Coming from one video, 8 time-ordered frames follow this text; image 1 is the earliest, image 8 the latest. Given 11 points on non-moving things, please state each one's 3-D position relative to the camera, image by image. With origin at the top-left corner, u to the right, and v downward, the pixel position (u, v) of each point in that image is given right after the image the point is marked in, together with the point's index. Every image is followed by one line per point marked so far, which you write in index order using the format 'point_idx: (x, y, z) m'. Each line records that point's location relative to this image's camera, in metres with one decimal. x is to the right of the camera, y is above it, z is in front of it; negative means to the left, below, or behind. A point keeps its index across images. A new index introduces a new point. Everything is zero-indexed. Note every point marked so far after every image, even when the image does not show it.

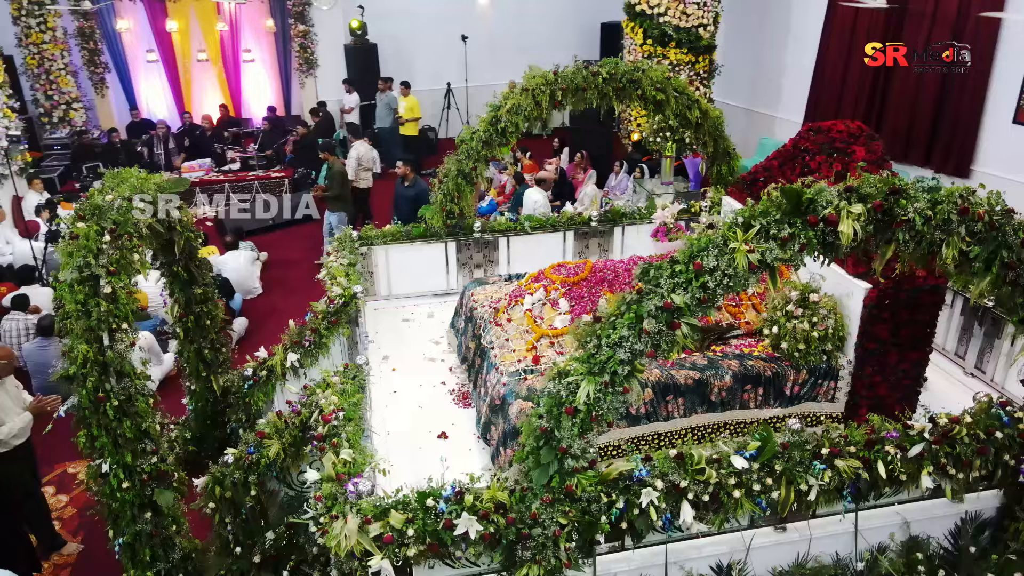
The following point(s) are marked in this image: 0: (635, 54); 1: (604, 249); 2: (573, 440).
0: (+1.9, +3.7, +11.7) m
1: (+0.9, +0.4, +7.1) m
2: (+0.3, -0.7, +3.2) m
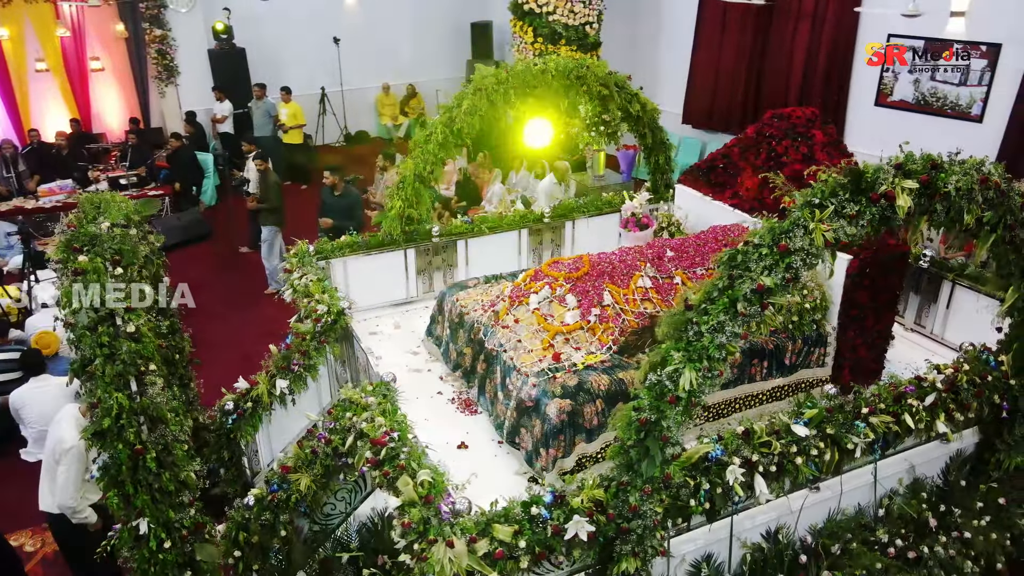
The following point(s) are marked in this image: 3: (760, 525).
0: (+0.2, +3.8, +11.9) m
1: (+0.4, +0.4, +7.2) m
2: (+0.7, -0.6, +3.3) m
3: (+1.4, -1.3, +4.2) m
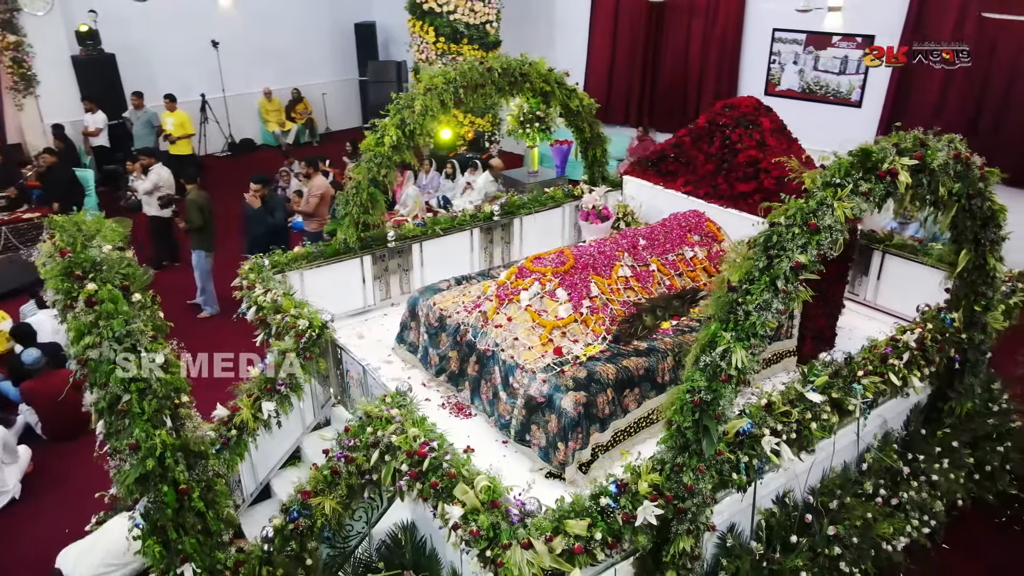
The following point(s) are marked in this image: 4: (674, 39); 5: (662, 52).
0: (-1.3, +3.7, +11.8) m
1: (-0.1, +0.5, +7.2) m
2: (+1.0, -0.5, +3.4) m
3: (+1.6, -1.2, +4.4) m
4: (+2.5, +3.9, +11.6) m
5: (+2.4, +3.8, +11.8) m
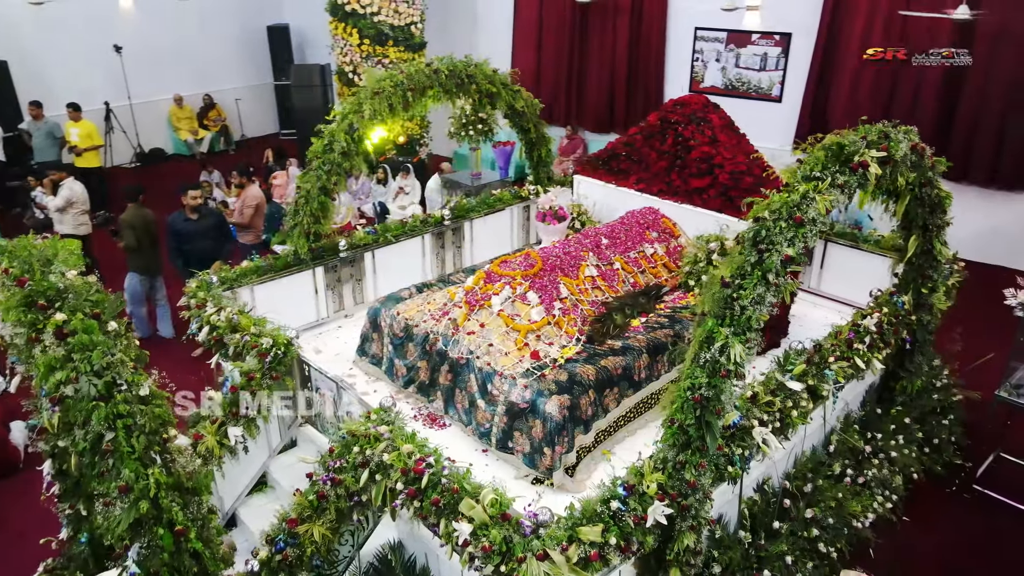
0: (-2.5, +3.6, +11.5) m
1: (-0.5, +0.4, +7.1) m
2: (+1.0, -0.5, +3.4) m
3: (+1.5, -1.2, +4.5) m
4: (+1.4, +4.0, +11.7) m
5: (+1.2, +3.8, +12.0) m
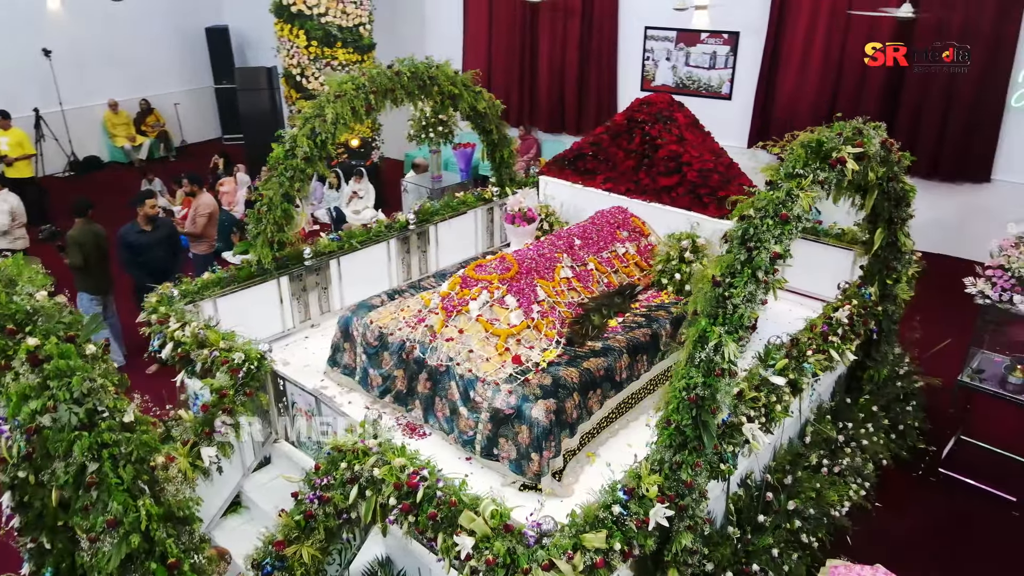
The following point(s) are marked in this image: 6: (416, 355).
0: (-3.2, +3.5, +11.2) m
1: (-0.8, +0.4, +7.0) m
2: (+1.0, -0.5, +3.4) m
3: (+1.4, -1.1, +4.6) m
4: (+0.6, +4.0, +11.7) m
5: (+0.4, +3.8, +12.0) m
6: (-0.6, -0.4, +4.9) m
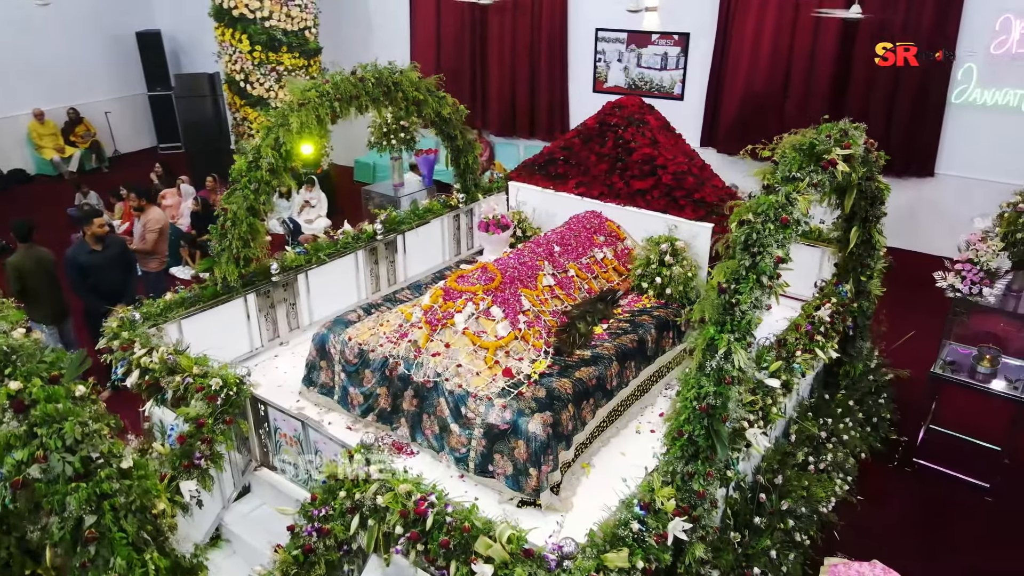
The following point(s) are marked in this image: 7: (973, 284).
0: (-3.9, +3.3, +10.8) m
1: (-1.1, +0.2, +6.8) m
2: (+1.0, -0.5, +3.4) m
3: (+1.4, -1.2, +4.6) m
4: (-0.2, +3.9, +11.6) m
5: (-0.4, +3.8, +11.8) m
6: (-0.7, -0.5, +4.7) m
7: (+3.2, 0.0, +5.2) m
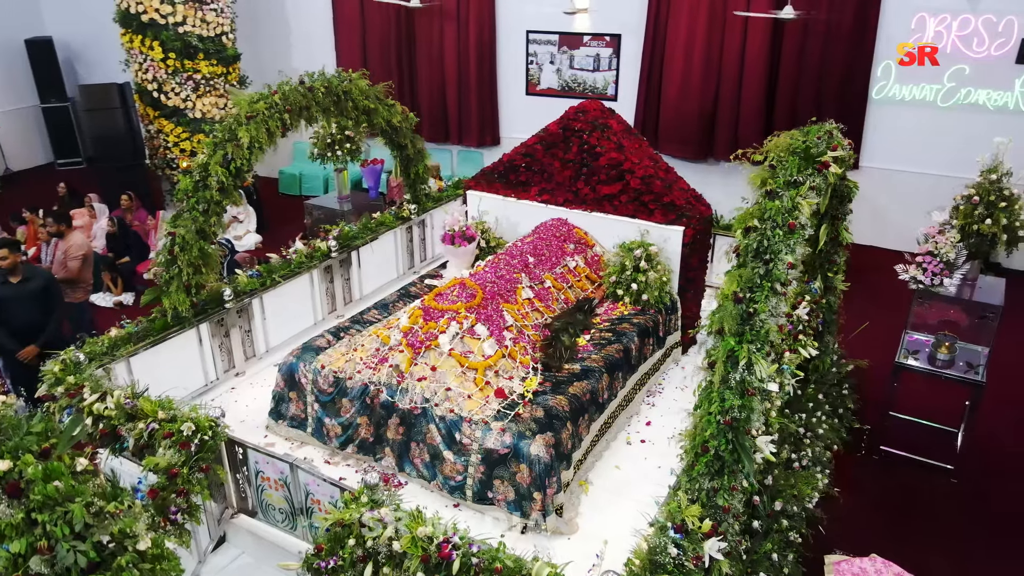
0: (-4.9, +2.9, +10.1) m
1: (-1.4, +0.1, +6.5) m
2: (+1.1, -0.6, +3.3) m
3: (+1.4, -1.2, +4.6) m
4: (-1.3, +3.8, +11.3) m
5: (-1.5, +3.6, +11.6) m
6: (-0.8, -0.7, +4.4) m
7: (+3.1, +0.1, +5.4) m
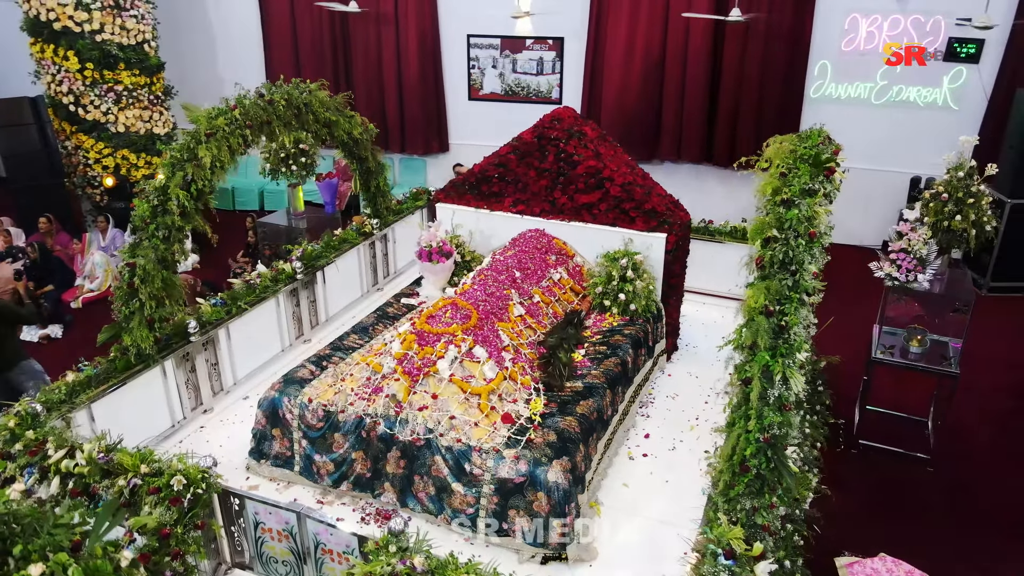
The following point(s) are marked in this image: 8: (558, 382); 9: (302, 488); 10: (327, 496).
0: (-5.6, +2.6, +9.4) m
1: (-1.7, -0.1, +6.1) m
2: (+1.2, -0.6, +3.3) m
3: (+1.4, -1.2, +4.5) m
4: (-2.2, +3.6, +11.0) m
5: (-2.4, +3.4, +11.2) m
6: (-0.7, -0.8, +4.2) m
7: (+2.9, +0.1, +5.5) m
8: (+0.3, -0.6, +4.5) m
9: (-1.3, -1.2, +4.5) m
10: (-1.1, -1.2, +4.4) m
